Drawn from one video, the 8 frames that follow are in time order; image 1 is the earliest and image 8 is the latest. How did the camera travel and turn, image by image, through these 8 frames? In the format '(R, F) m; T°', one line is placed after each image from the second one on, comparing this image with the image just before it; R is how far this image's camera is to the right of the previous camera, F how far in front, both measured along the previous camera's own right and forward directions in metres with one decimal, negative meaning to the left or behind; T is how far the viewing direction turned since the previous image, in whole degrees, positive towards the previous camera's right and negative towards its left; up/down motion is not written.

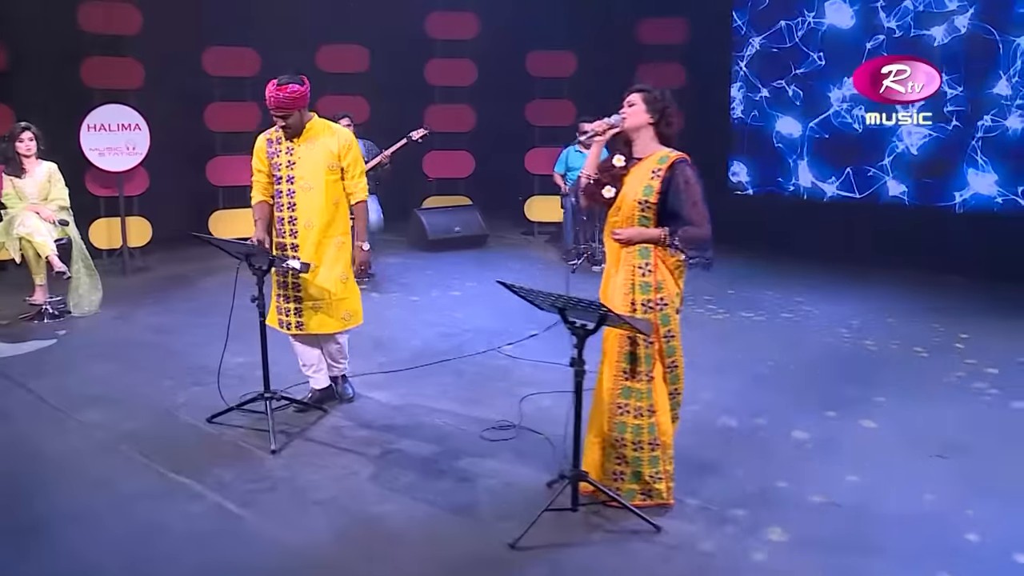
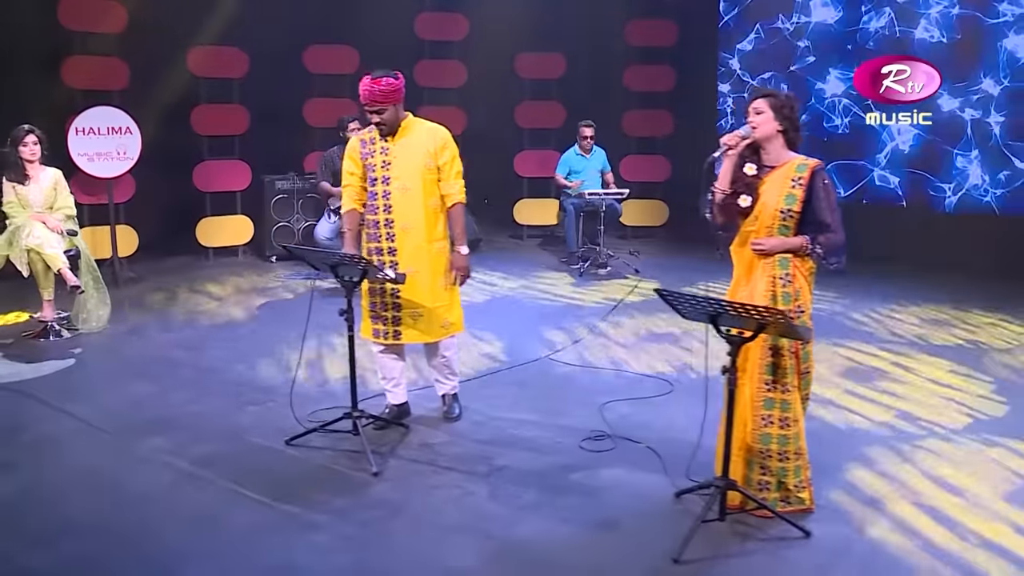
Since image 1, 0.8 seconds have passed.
(-0.7, +0.2) m; +6°
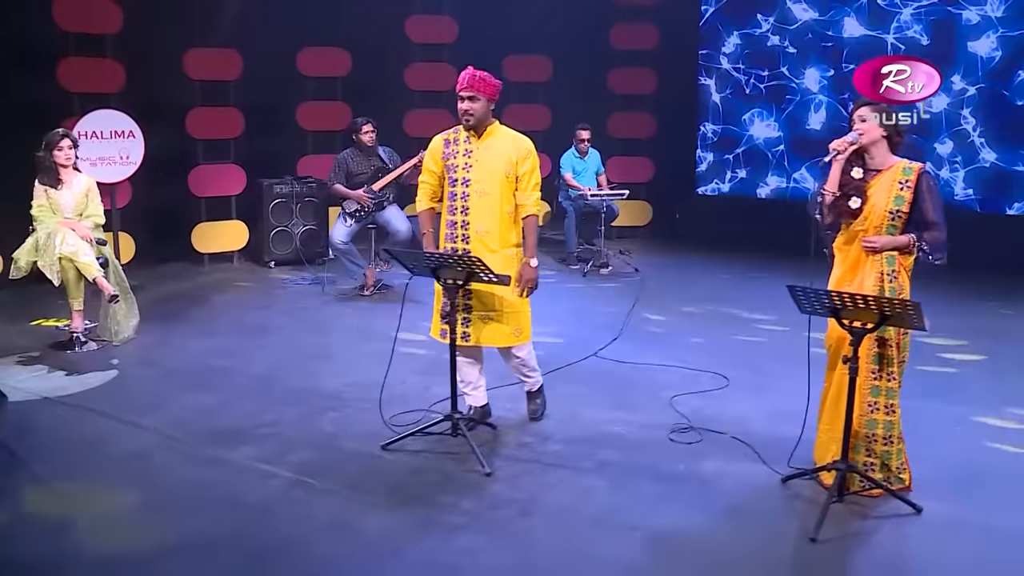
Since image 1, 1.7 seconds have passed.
(-0.7, 0.0) m; +5°
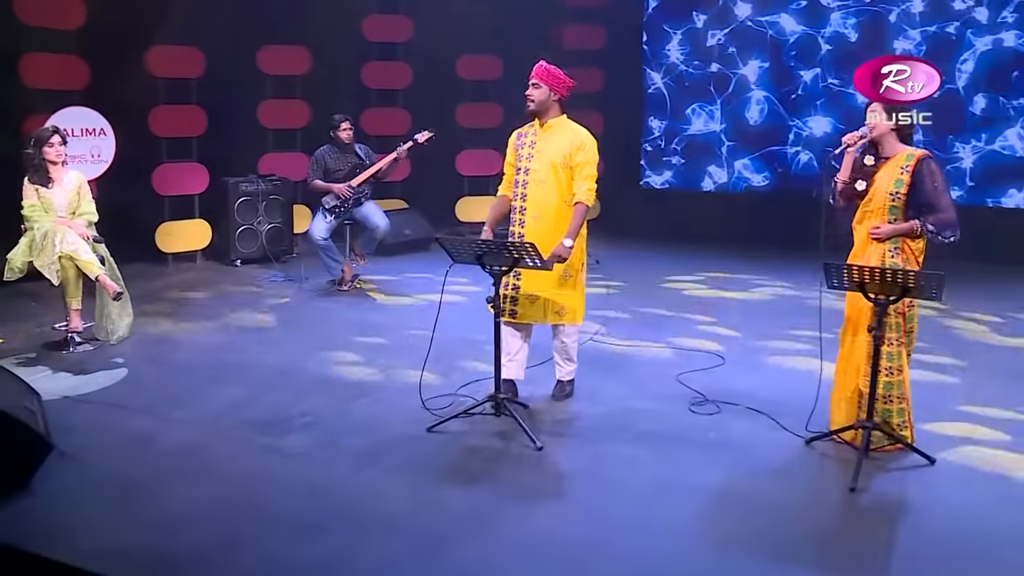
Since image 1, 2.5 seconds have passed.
(-0.6, -0.1) m; +6°
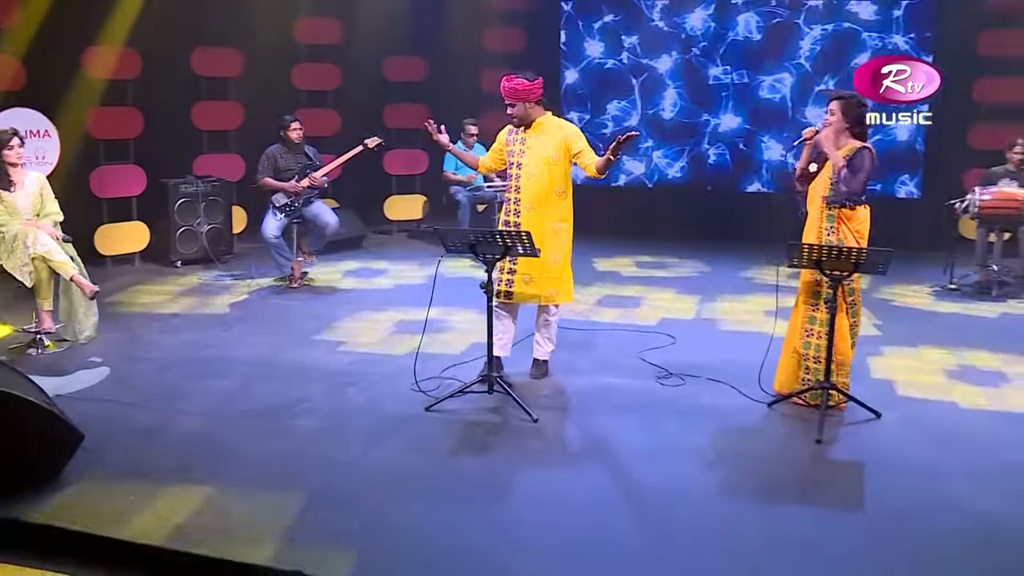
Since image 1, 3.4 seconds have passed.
(-0.4, -0.3) m; +7°
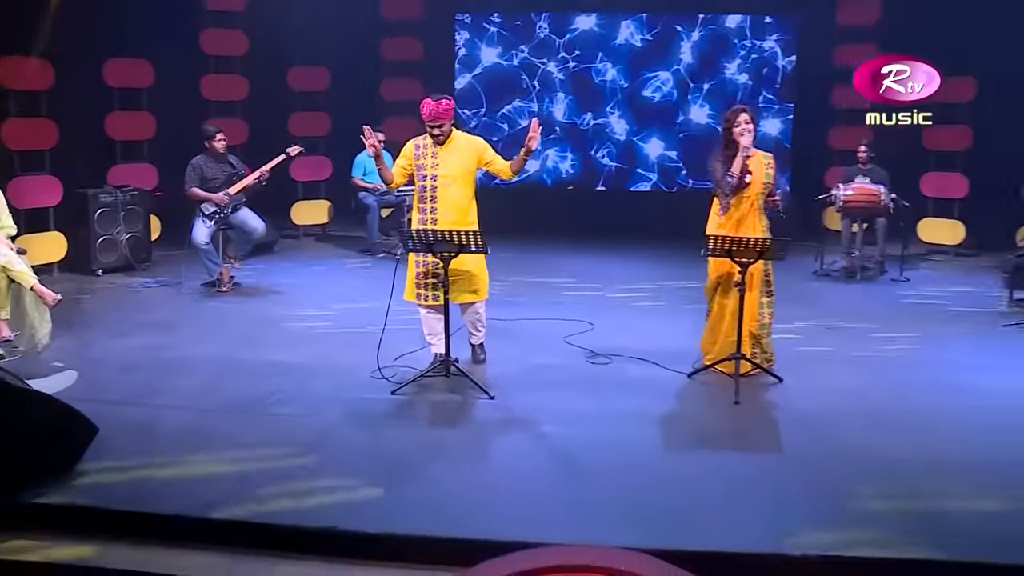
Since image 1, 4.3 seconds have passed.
(-0.4, -0.5) m; +8°
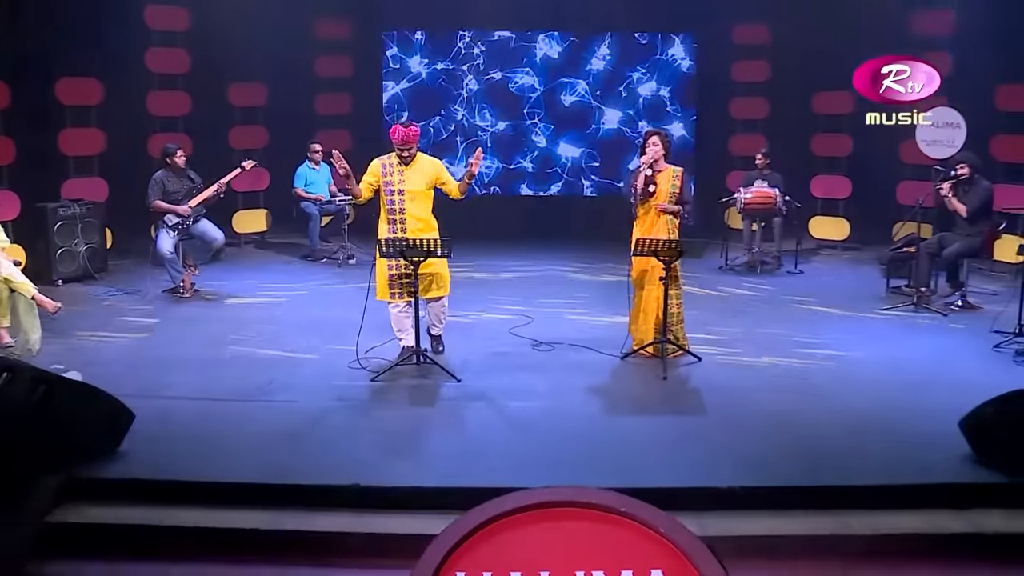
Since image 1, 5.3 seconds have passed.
(-0.3, -0.7) m; +6°
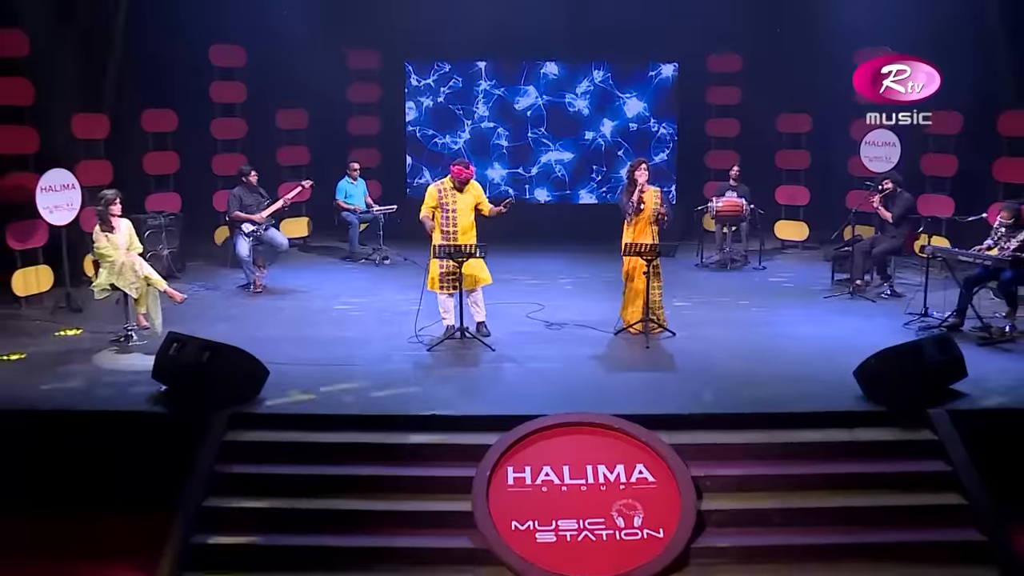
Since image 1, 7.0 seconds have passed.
(-0.2, -1.6) m; 0°
